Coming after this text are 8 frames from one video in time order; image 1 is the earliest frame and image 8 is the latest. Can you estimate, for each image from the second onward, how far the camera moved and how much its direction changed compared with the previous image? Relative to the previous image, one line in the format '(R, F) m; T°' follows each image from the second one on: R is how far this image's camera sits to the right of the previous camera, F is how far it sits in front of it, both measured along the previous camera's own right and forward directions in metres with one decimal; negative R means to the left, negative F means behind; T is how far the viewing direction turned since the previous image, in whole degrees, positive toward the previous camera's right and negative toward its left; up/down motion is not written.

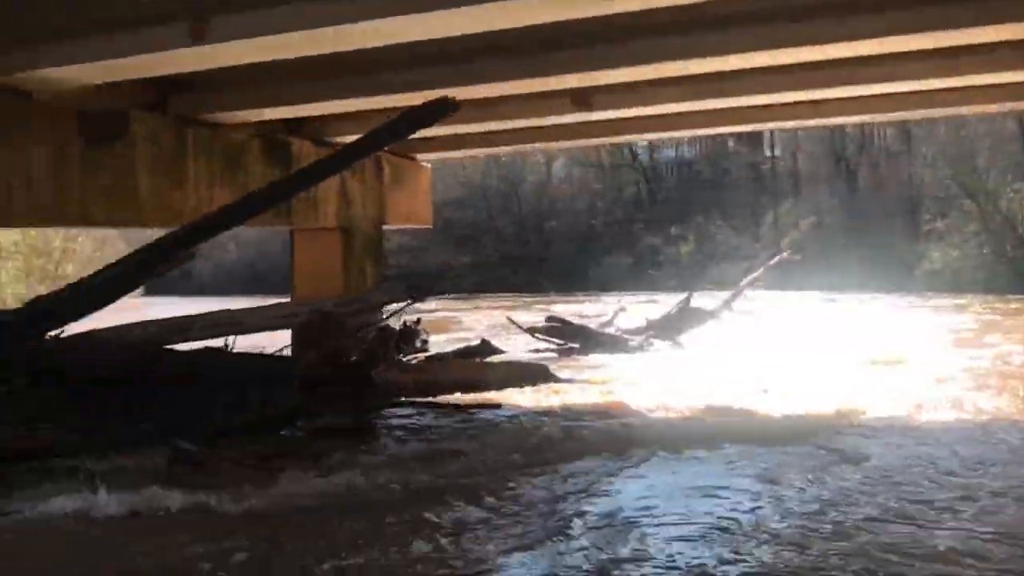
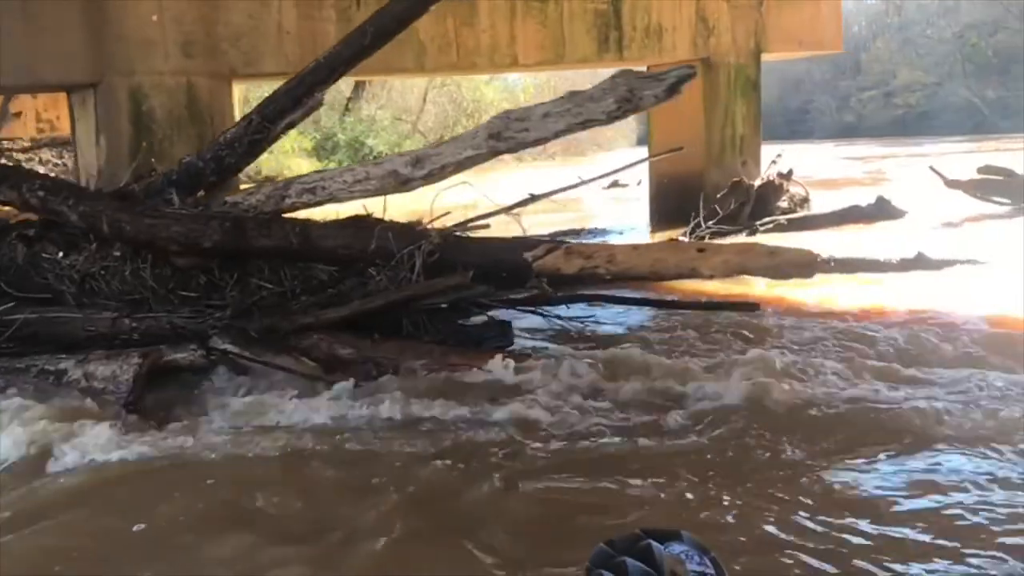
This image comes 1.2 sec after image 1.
(+0.9, +1.6) m; -32°
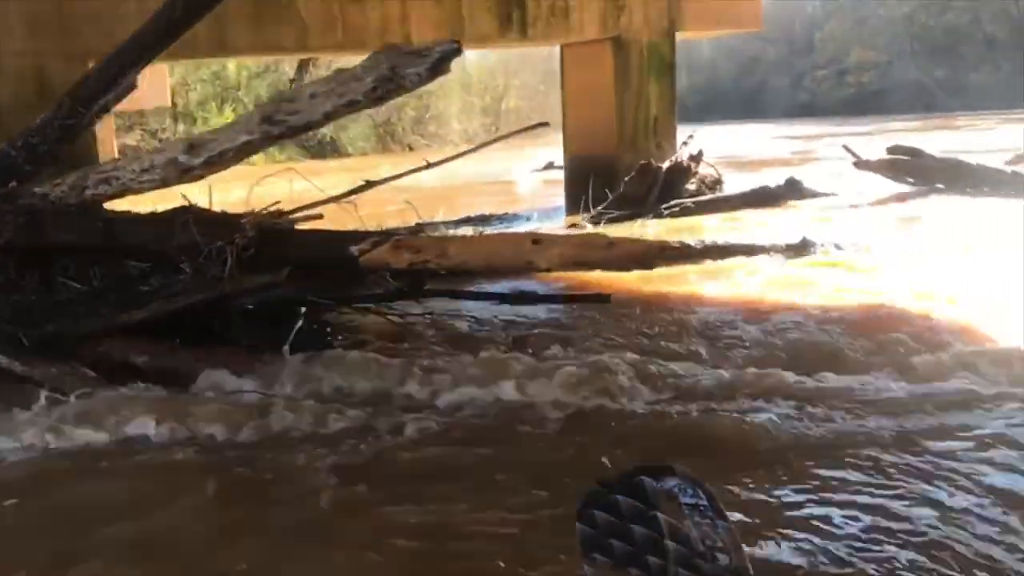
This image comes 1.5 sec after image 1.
(+0.4, +0.2) m; +2°
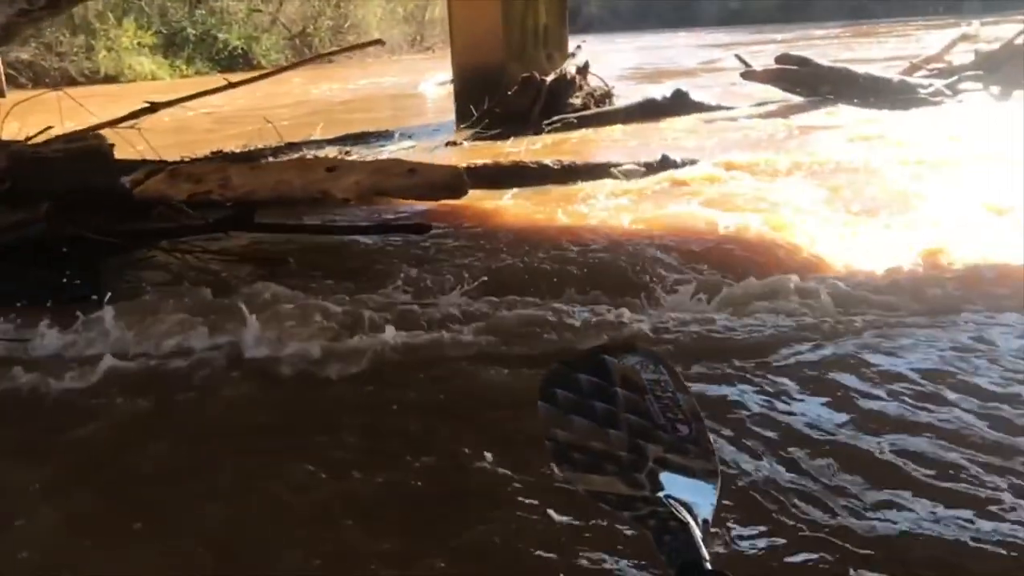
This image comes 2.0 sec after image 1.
(+0.4, +0.2) m; +4°
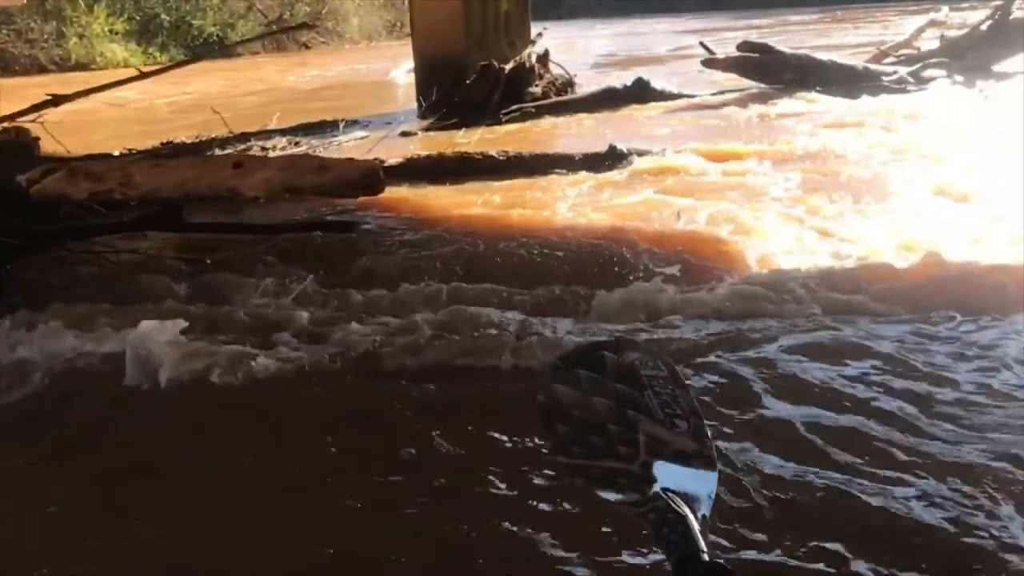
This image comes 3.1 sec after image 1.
(+0.2, +0.1) m; +1°
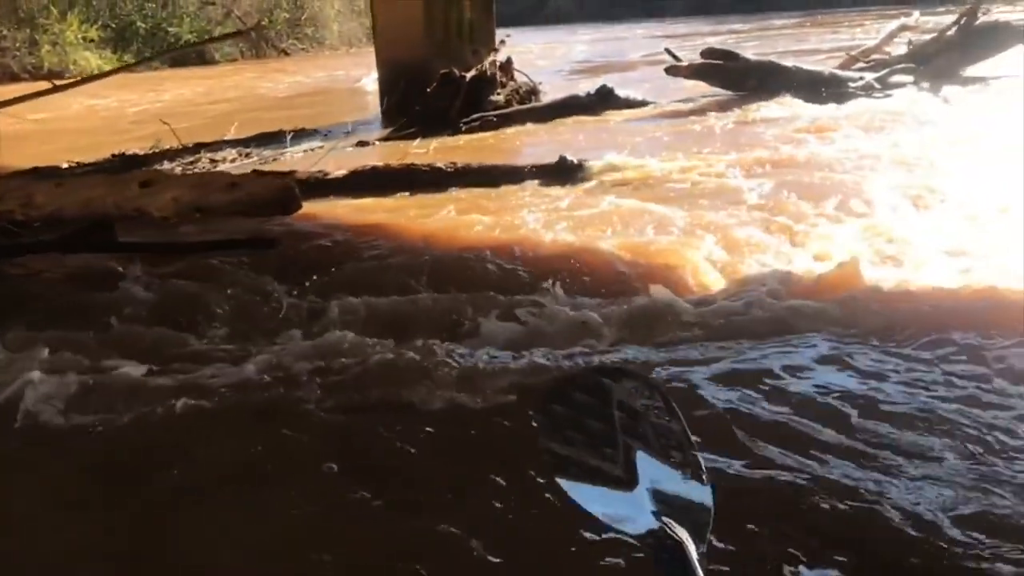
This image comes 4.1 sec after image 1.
(+0.2, +0.1) m; +1°
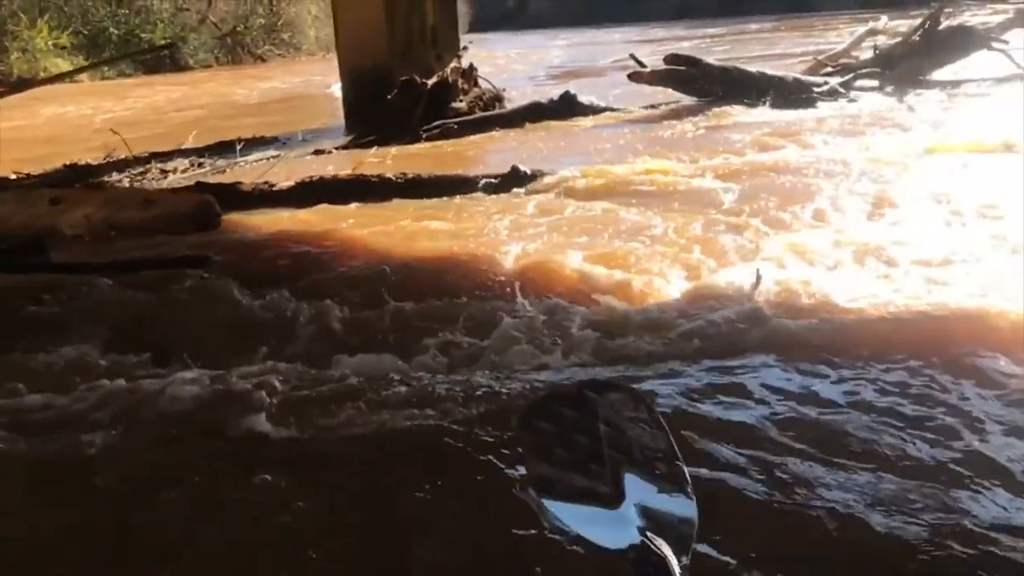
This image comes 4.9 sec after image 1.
(+0.1, +0.1) m; +1°
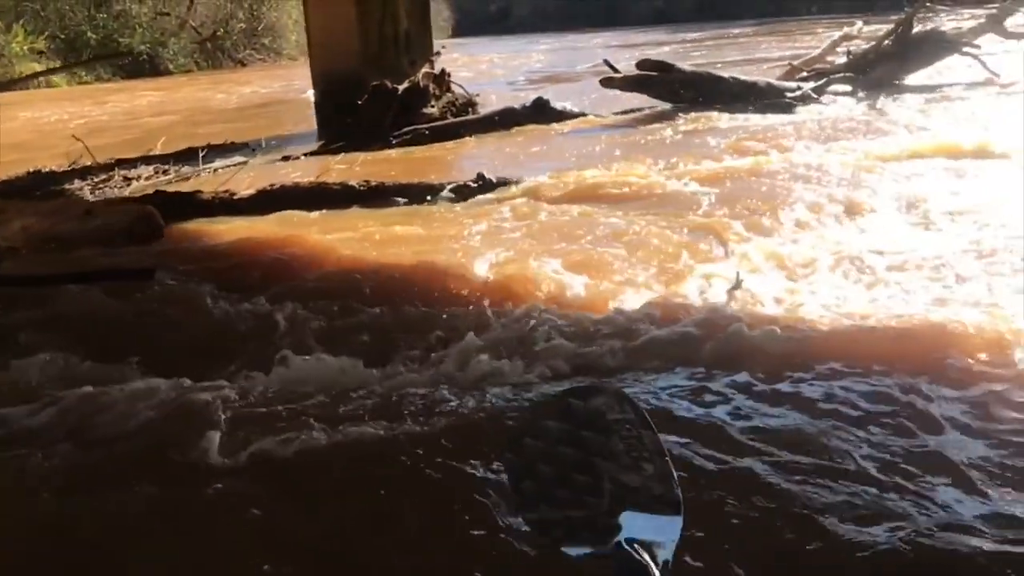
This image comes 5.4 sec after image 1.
(+0.1, 0.0) m; +1°
